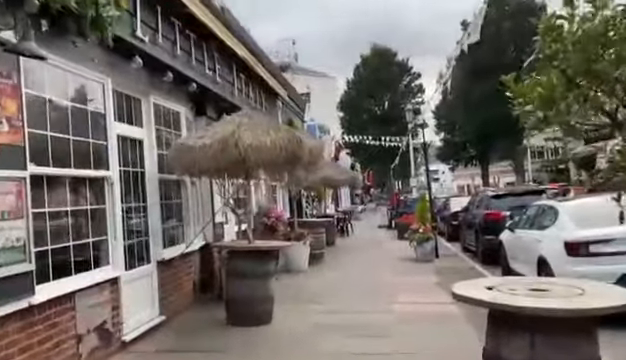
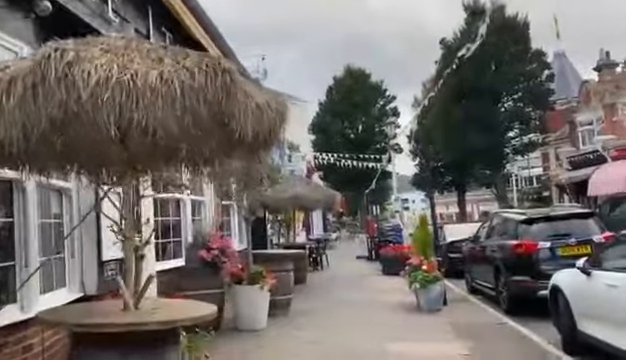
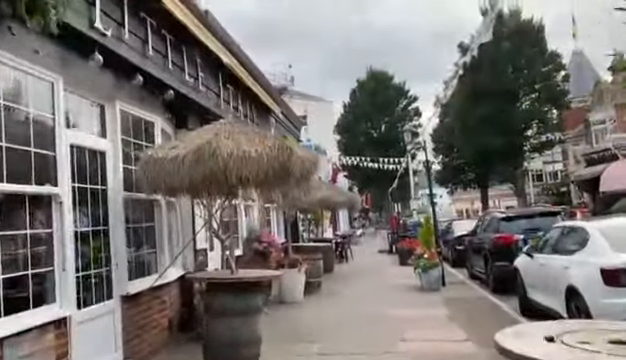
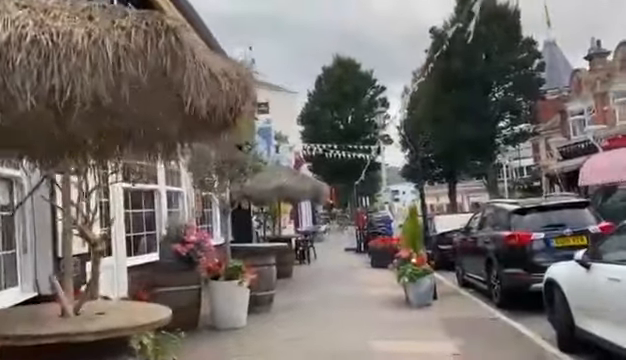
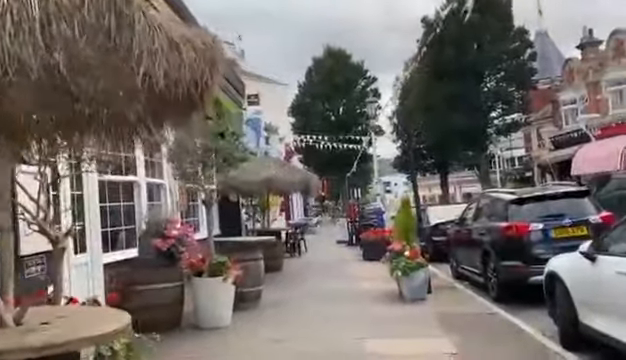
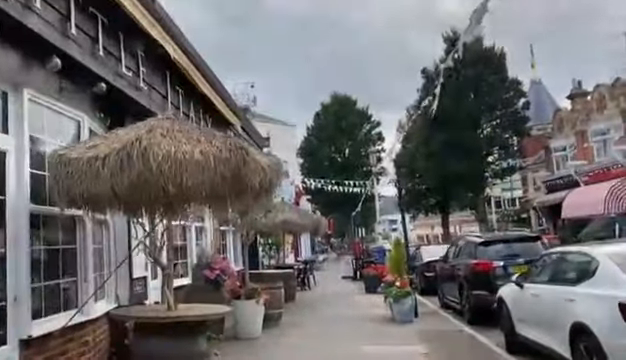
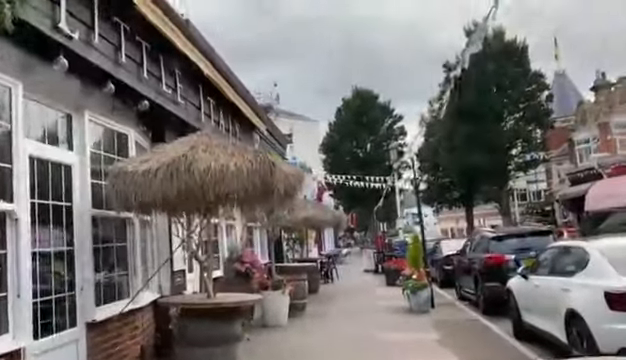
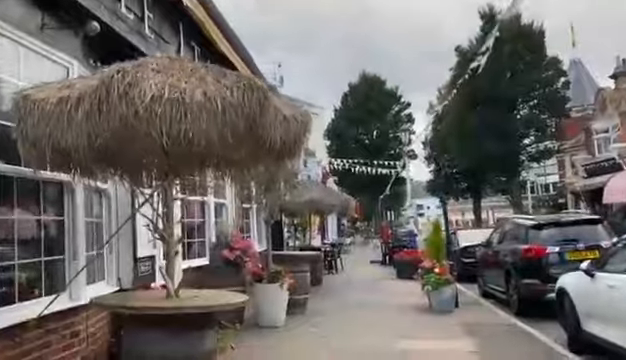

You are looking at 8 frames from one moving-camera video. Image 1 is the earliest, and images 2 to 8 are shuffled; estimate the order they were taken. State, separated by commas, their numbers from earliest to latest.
3, 7, 6, 8, 2, 4, 5
